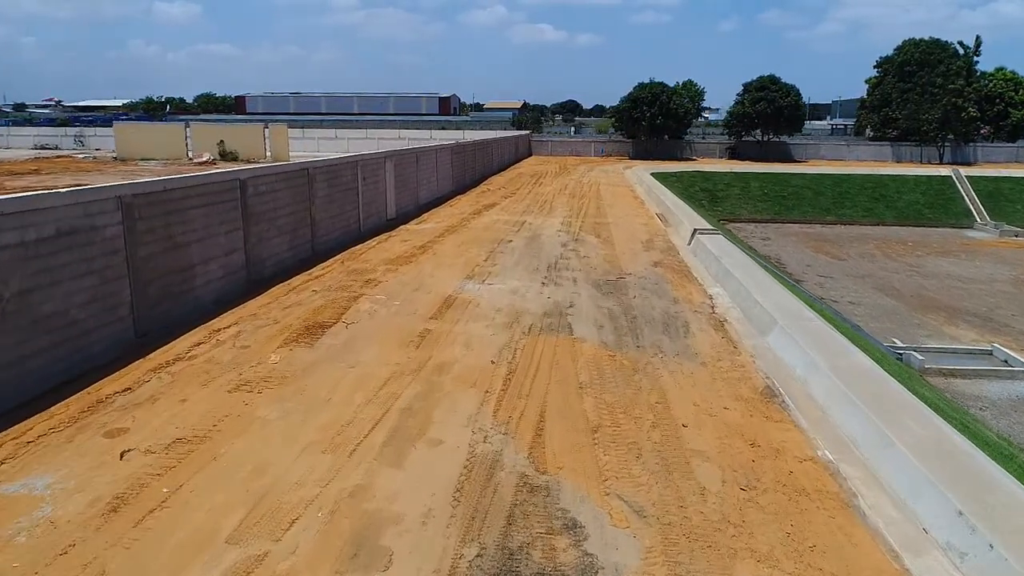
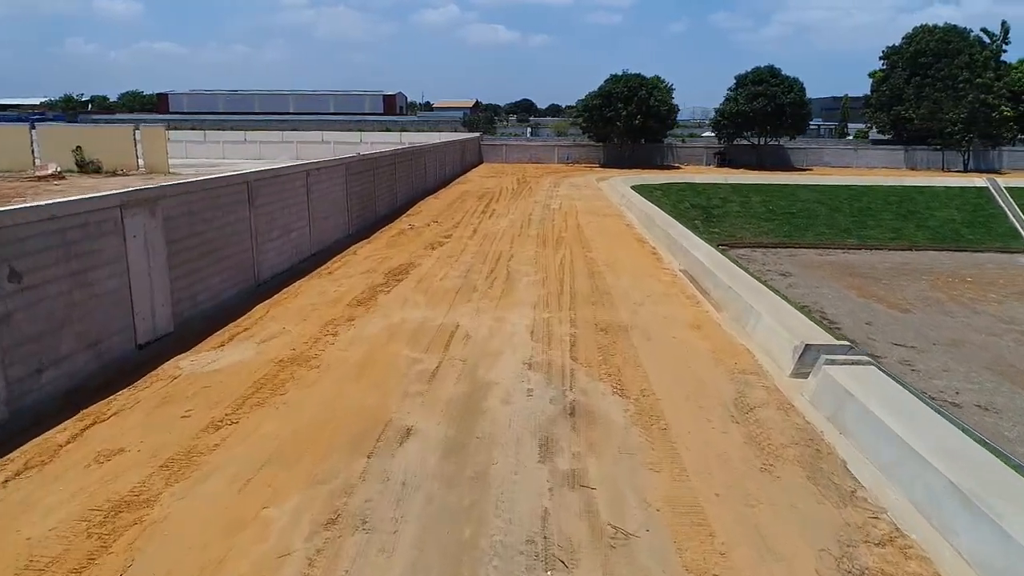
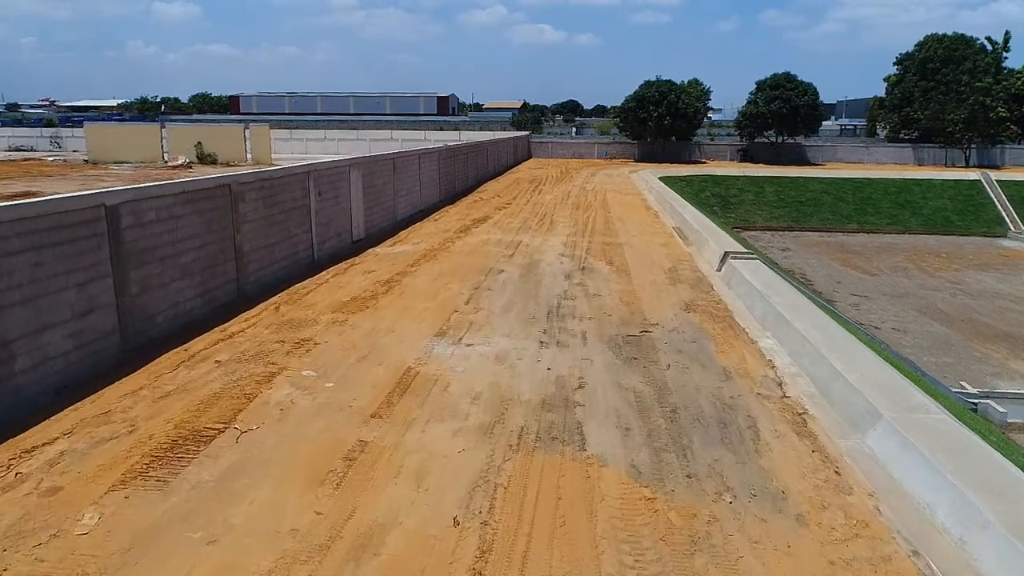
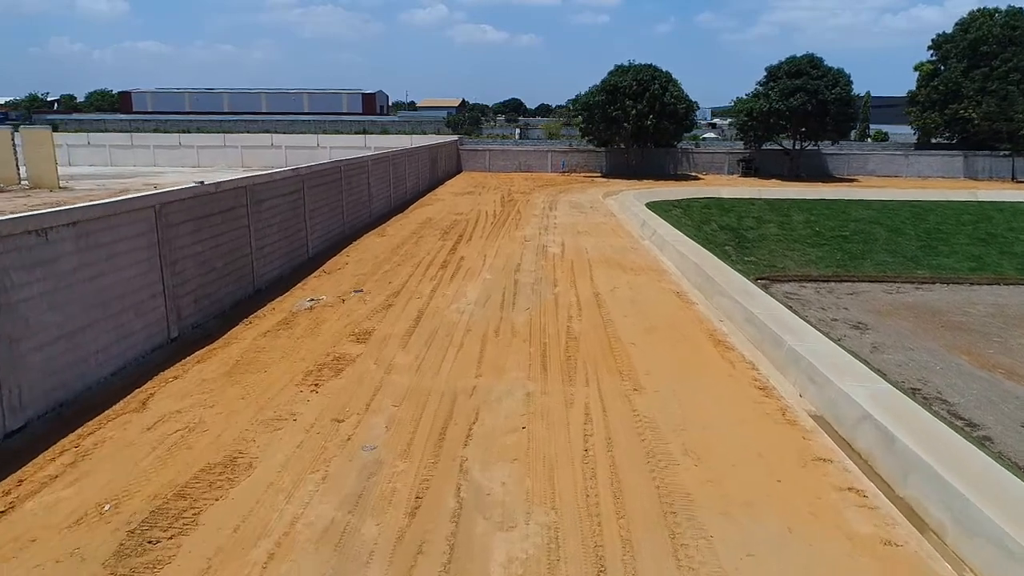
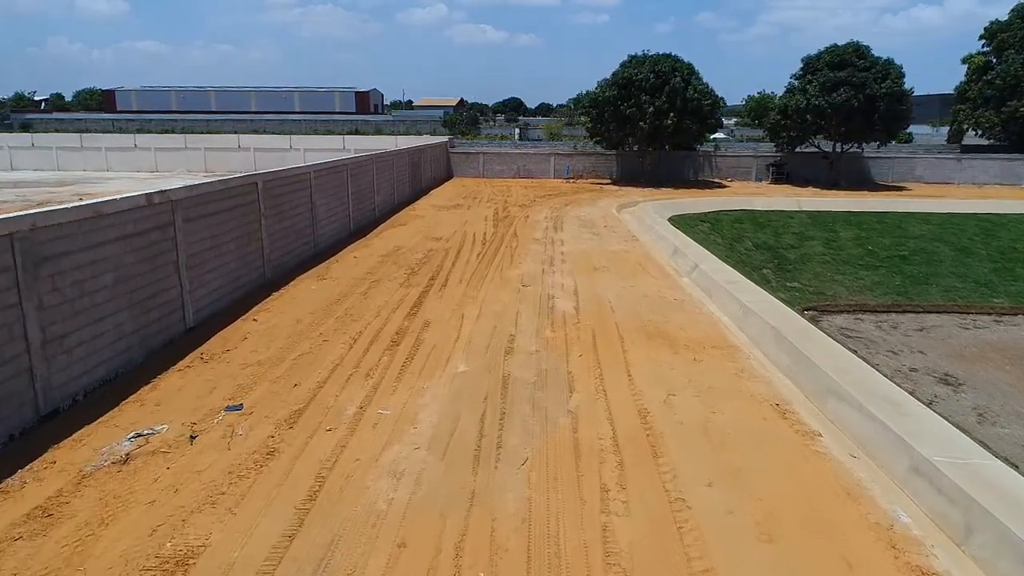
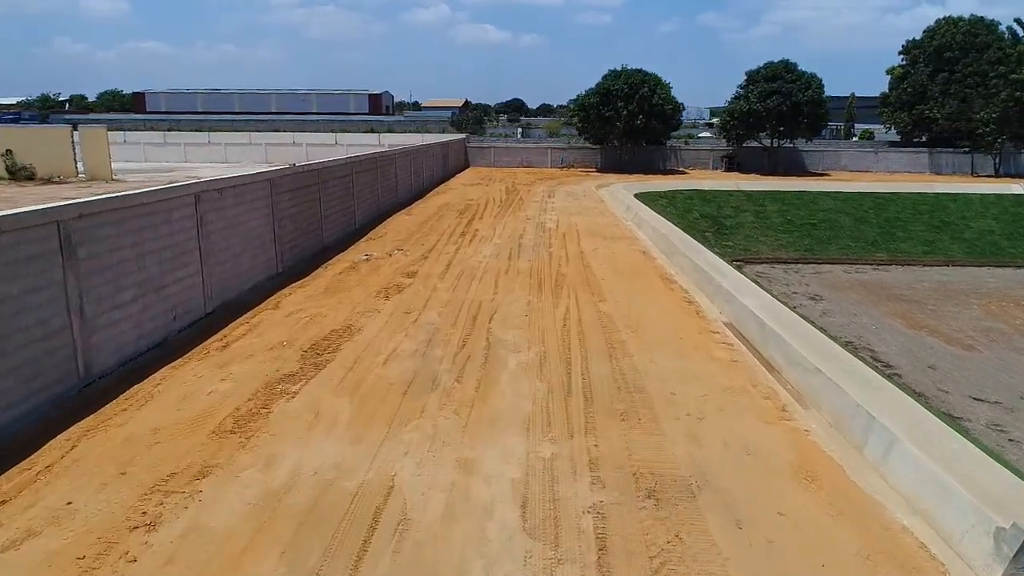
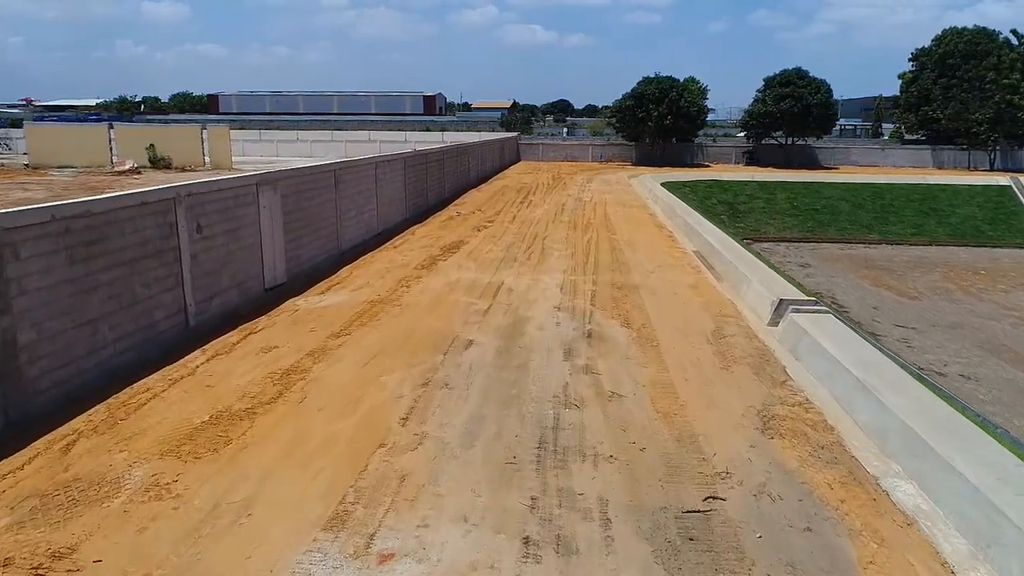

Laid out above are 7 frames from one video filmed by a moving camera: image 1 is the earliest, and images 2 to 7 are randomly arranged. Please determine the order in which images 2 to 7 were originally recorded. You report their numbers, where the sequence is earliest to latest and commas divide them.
3, 7, 2, 6, 4, 5
